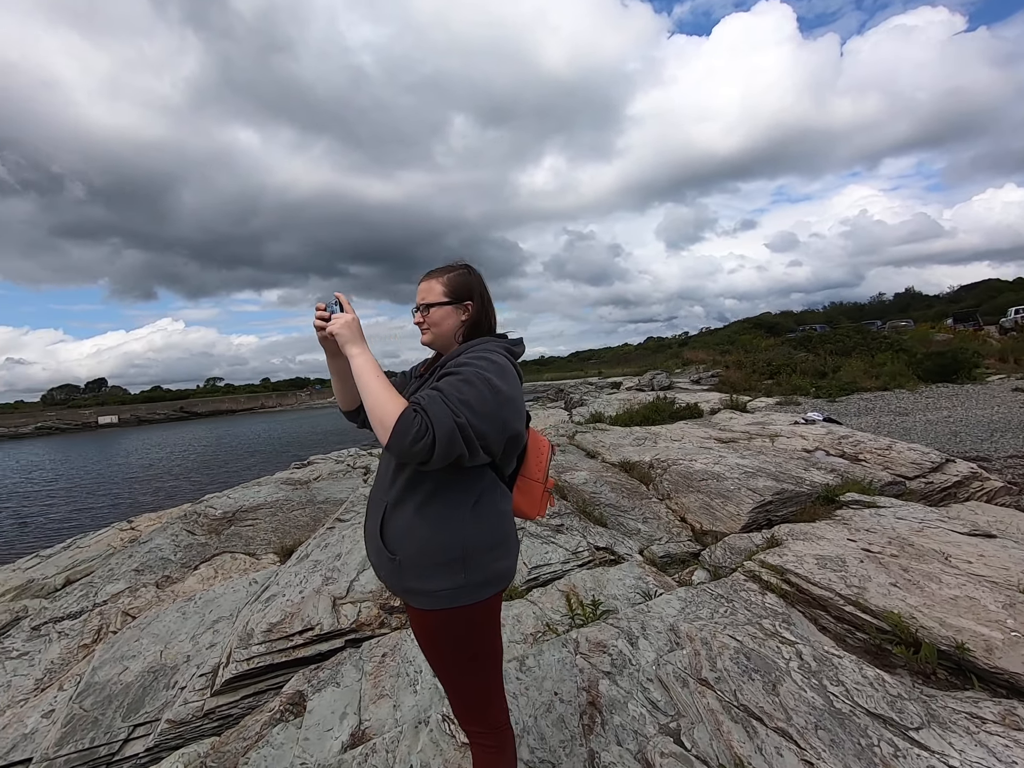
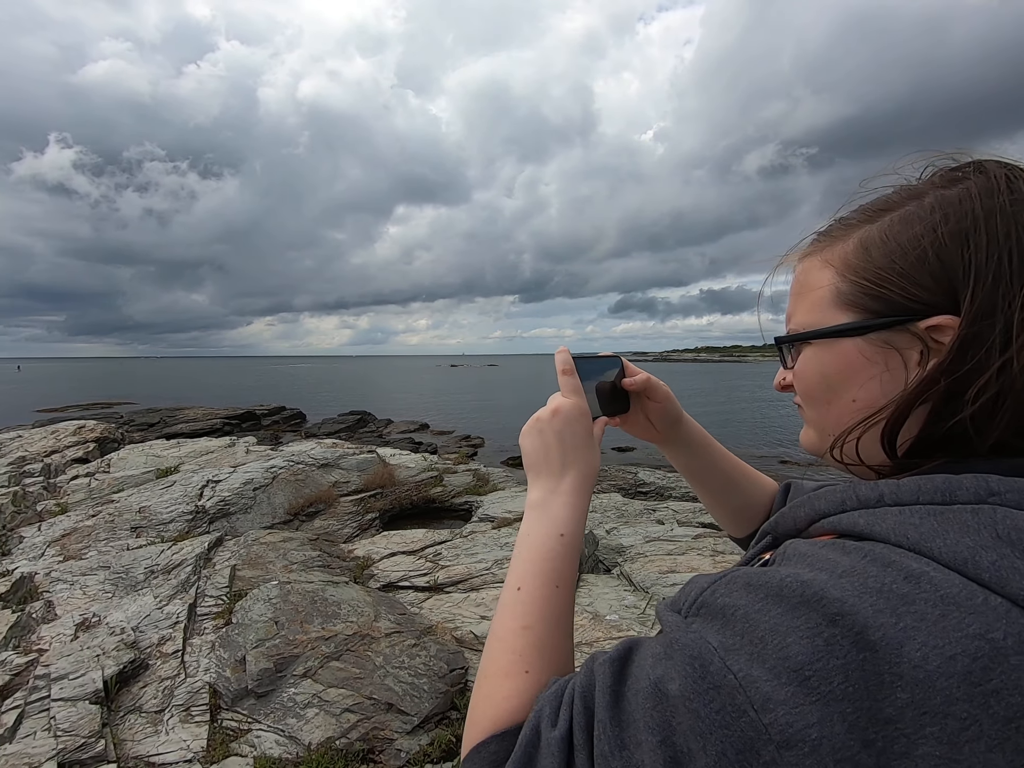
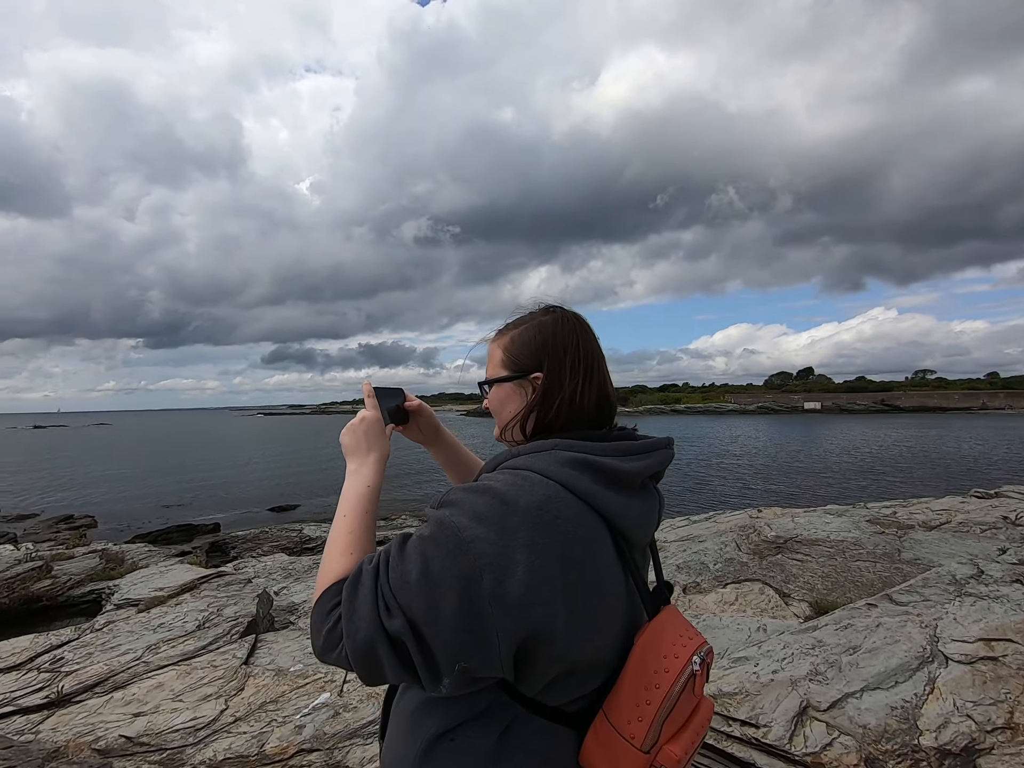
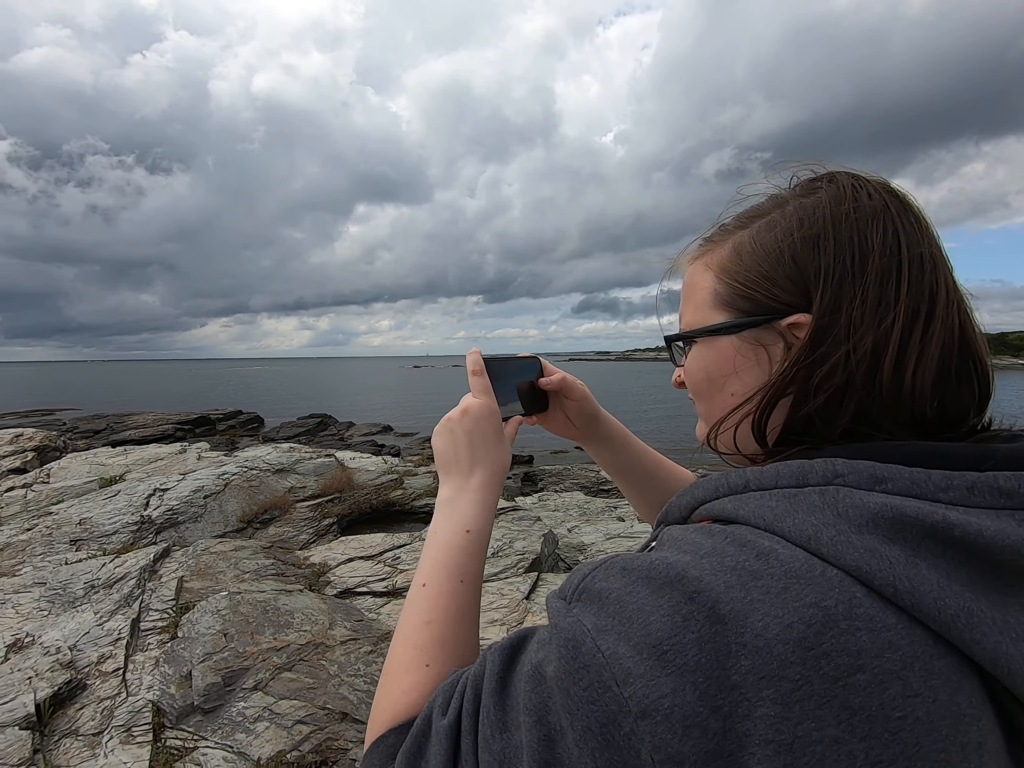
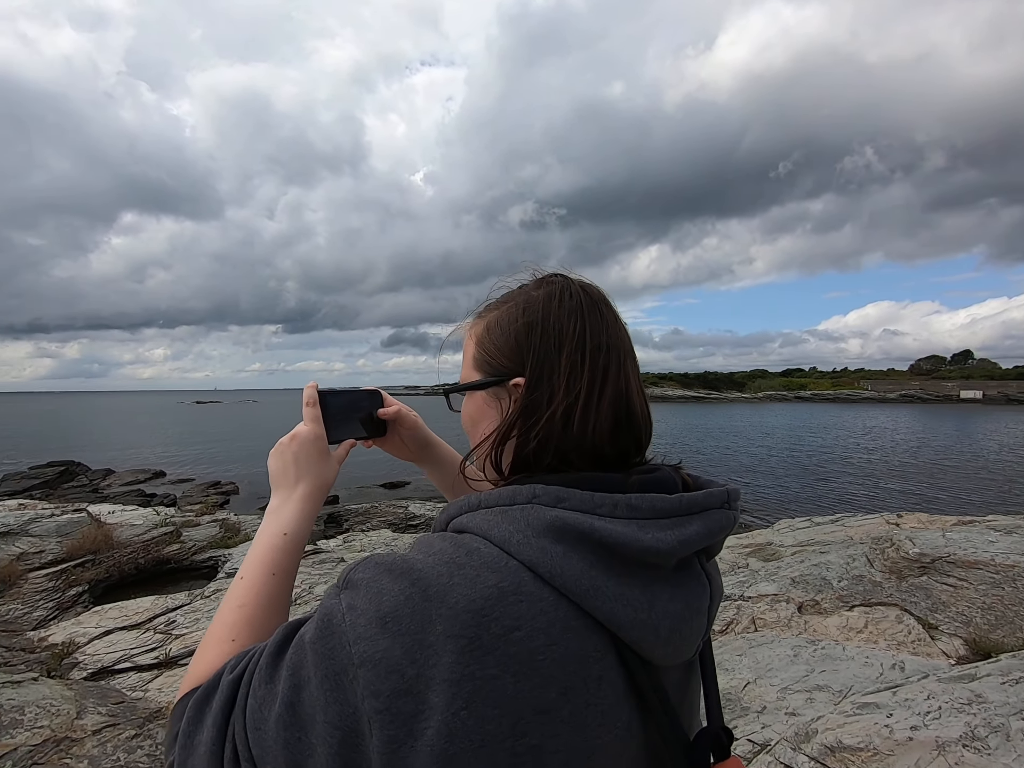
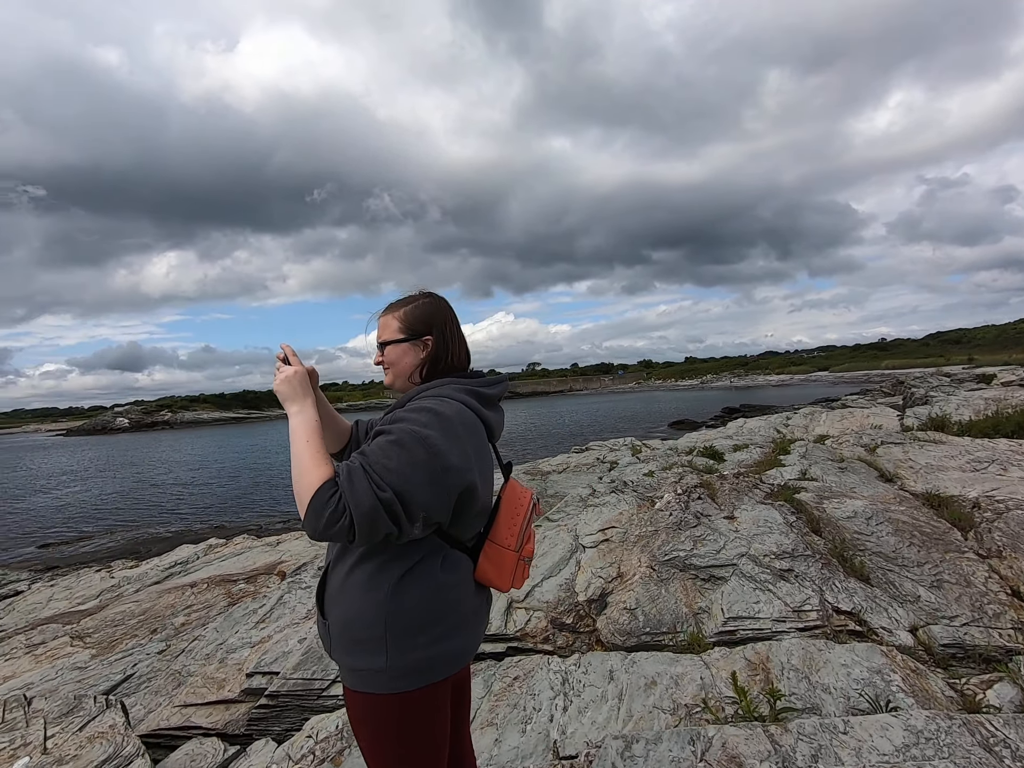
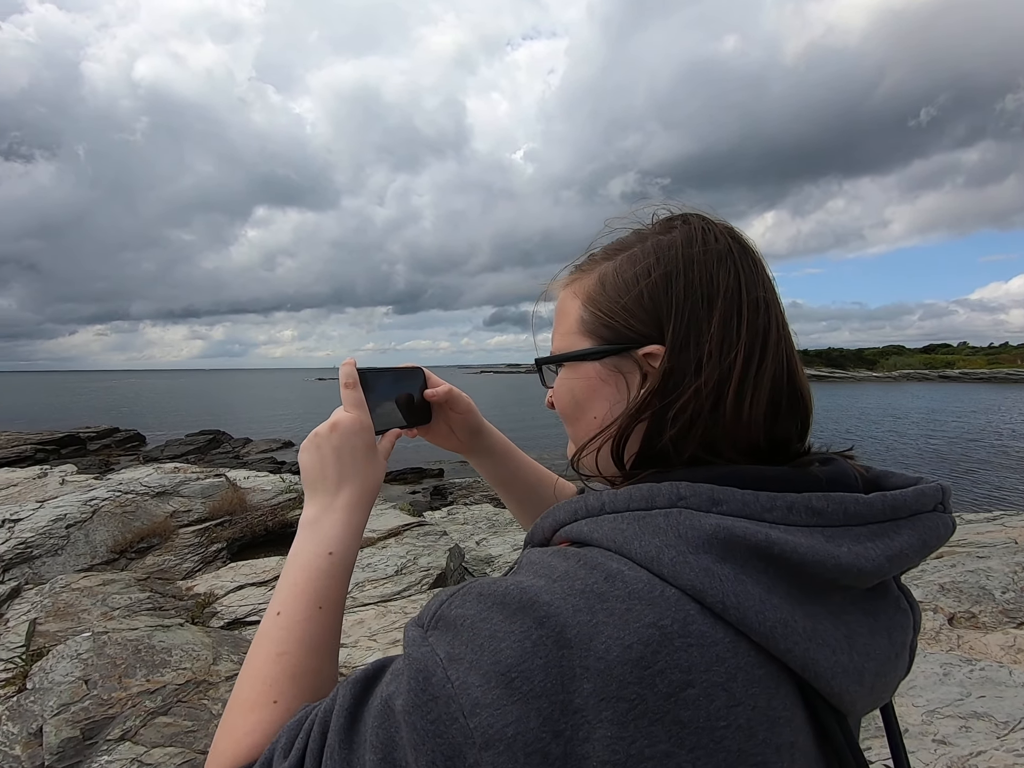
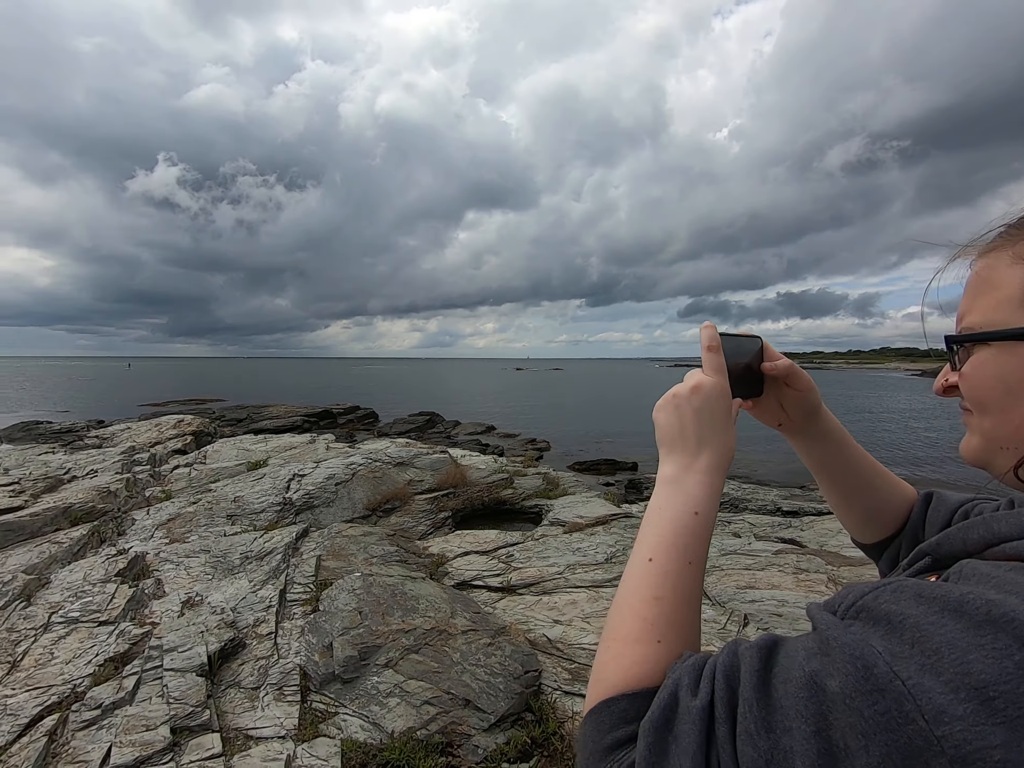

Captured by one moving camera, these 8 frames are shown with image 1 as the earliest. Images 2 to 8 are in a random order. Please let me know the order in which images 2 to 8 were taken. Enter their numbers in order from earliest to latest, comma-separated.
6, 3, 5, 7, 4, 2, 8
